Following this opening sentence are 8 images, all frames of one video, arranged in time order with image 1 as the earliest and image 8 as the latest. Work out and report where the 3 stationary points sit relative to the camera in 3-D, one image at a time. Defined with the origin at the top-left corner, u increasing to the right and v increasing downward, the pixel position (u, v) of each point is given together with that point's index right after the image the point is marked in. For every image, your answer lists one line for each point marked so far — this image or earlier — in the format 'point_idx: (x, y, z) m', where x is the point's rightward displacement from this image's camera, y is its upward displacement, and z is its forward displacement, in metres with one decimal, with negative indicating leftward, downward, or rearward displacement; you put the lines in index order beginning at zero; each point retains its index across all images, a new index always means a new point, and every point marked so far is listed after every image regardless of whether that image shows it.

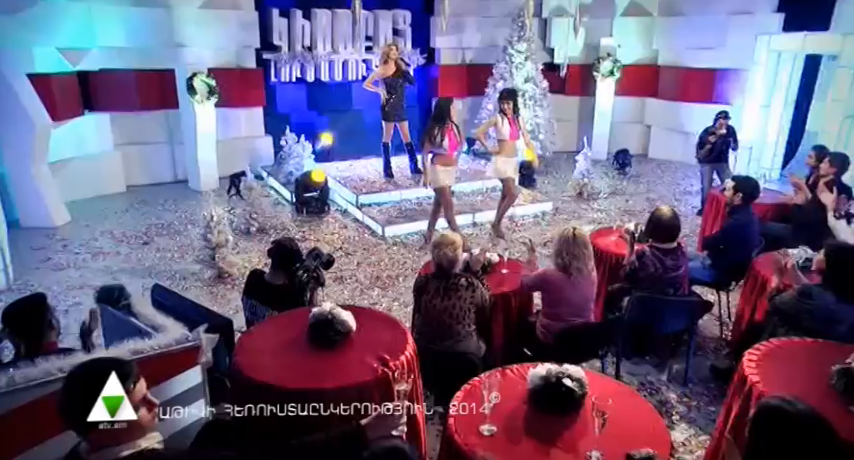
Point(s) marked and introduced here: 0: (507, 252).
0: (+0.7, -0.2, +5.2) m
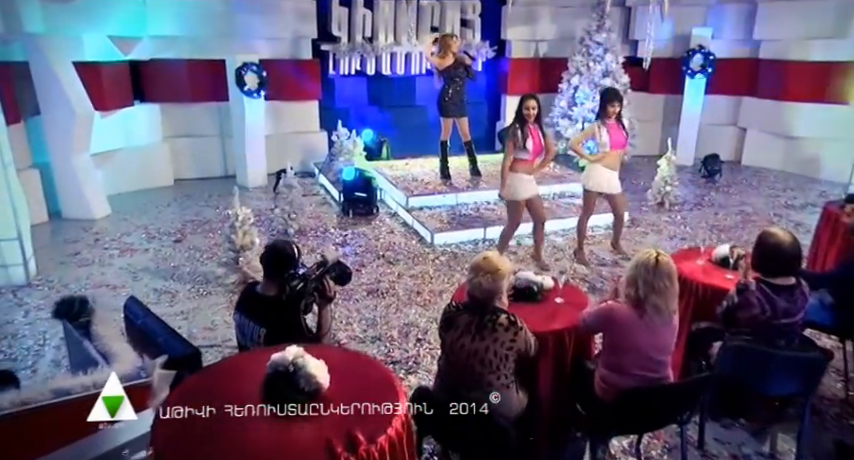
0: (+1.1, -0.3, +4.5) m
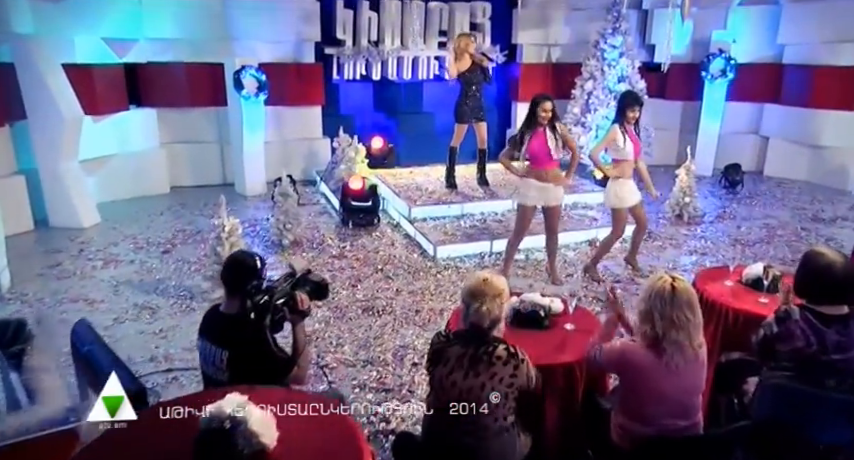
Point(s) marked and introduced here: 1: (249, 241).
0: (+1.1, -0.4, +4.1) m
1: (-1.6, -0.1, +5.0) m
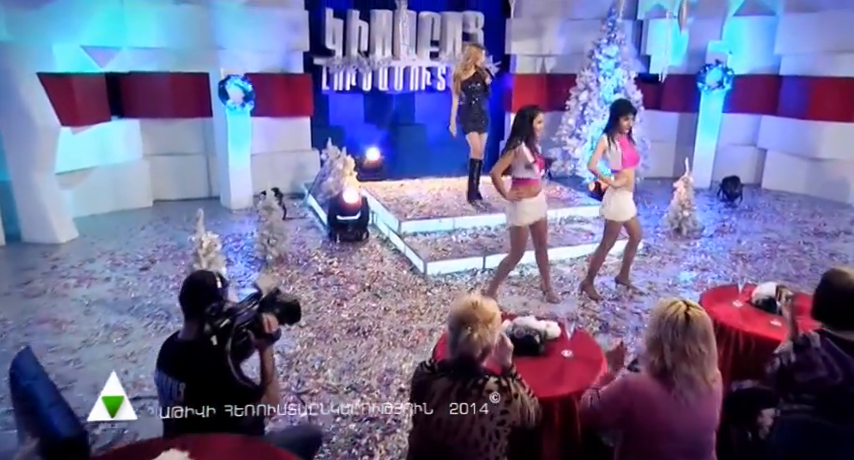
0: (+1.1, -0.5, +3.9) m
1: (-1.7, -0.2, +4.8) m
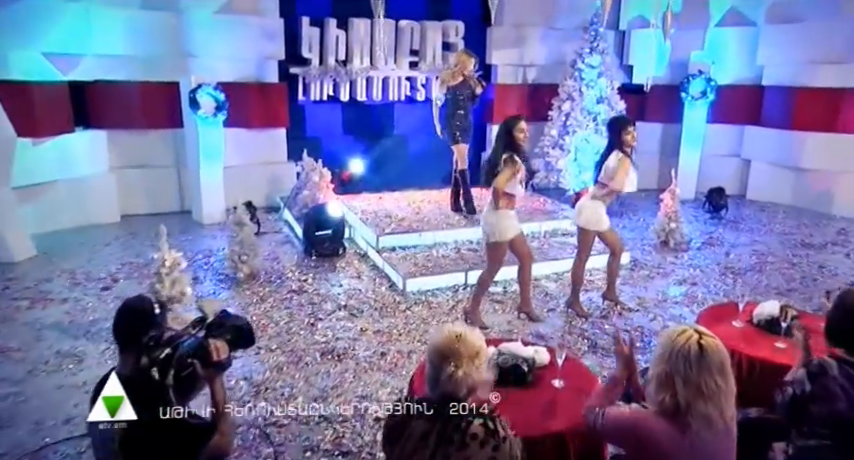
0: (+0.9, -0.6, +3.7) m
1: (-1.8, -0.4, +4.5) m
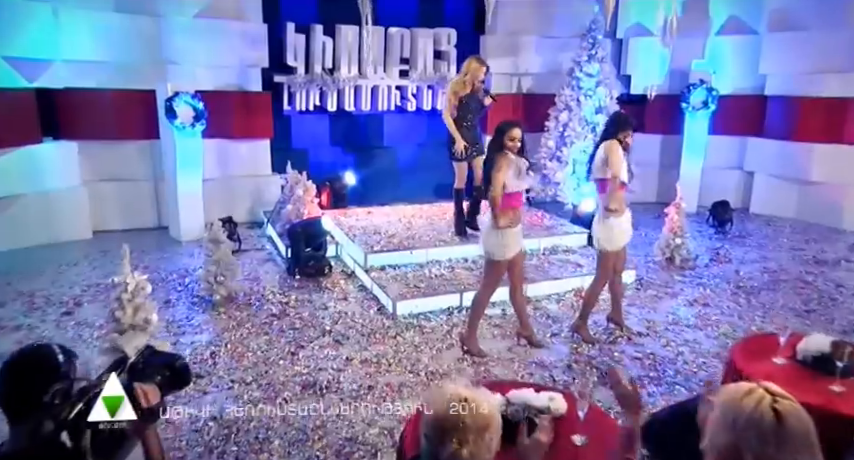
0: (+0.9, -0.8, +3.4) m
1: (-1.9, -0.5, +4.2) m
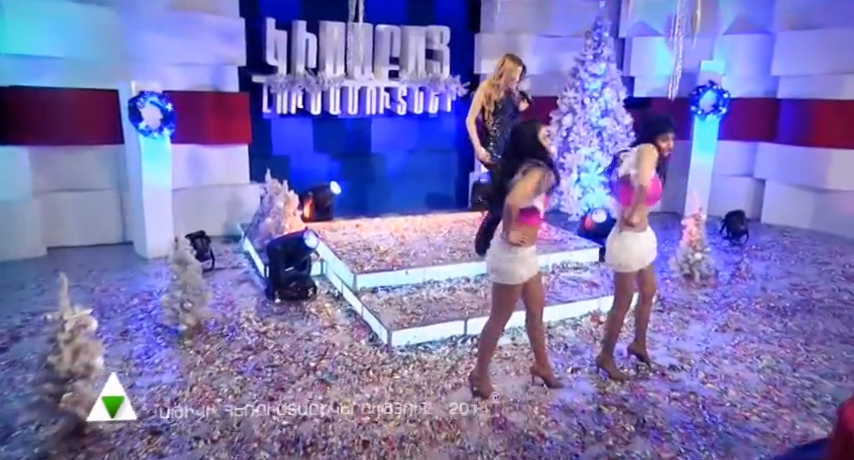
0: (+0.9, -0.9, +2.9) m
1: (-1.9, -0.6, +3.6) m
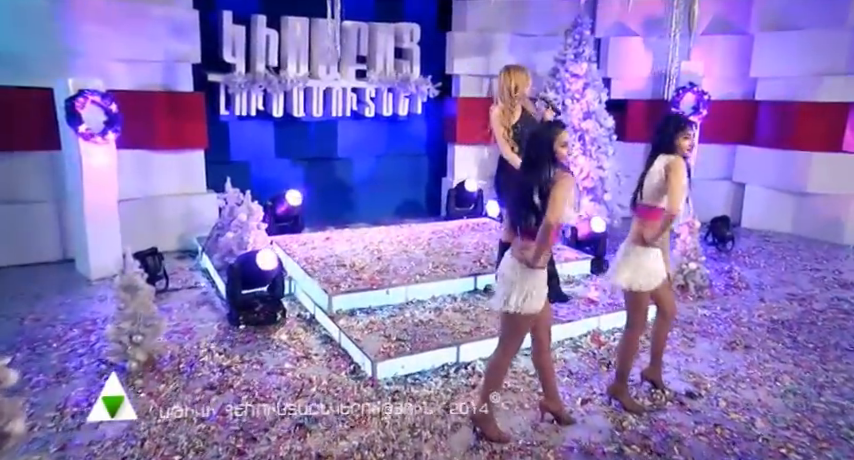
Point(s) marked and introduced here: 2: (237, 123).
0: (+0.9, -0.9, +2.6) m
1: (-2.0, -0.8, +3.1) m
2: (-1.8, +1.0, +5.4) m
